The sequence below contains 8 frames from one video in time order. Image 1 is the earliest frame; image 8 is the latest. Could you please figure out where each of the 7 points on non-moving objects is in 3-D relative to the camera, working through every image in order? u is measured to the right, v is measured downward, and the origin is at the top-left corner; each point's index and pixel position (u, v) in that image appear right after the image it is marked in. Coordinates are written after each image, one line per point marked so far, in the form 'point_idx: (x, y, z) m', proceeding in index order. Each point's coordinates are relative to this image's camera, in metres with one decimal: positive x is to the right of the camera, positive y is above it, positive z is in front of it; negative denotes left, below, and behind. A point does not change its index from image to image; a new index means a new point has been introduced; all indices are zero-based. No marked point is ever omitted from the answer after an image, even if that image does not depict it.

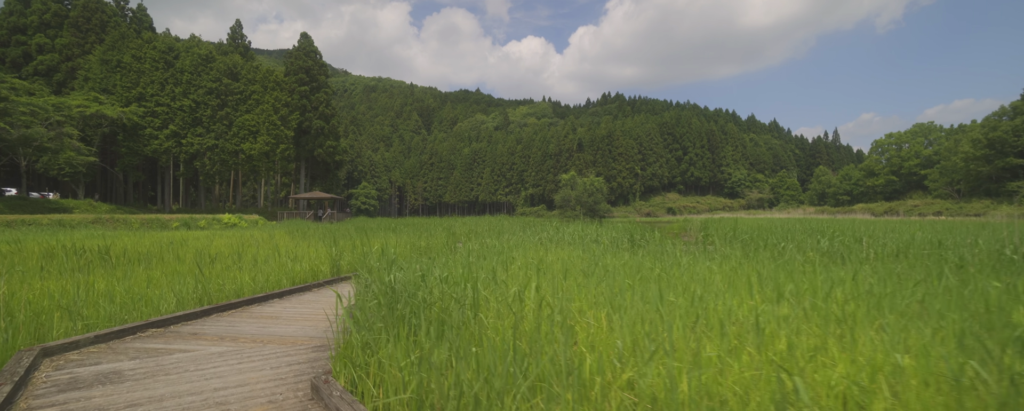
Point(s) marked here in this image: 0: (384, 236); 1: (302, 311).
0: (-2.9, -0.7, +10.0) m
1: (-1.8, -0.9, +3.8) m
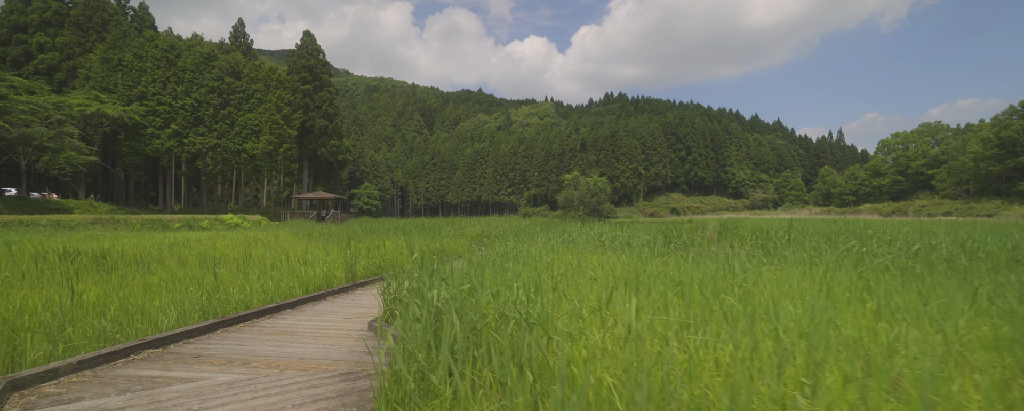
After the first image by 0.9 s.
0: (-2.5, -0.7, +9.5) m
1: (-1.5, -0.9, +3.4) m
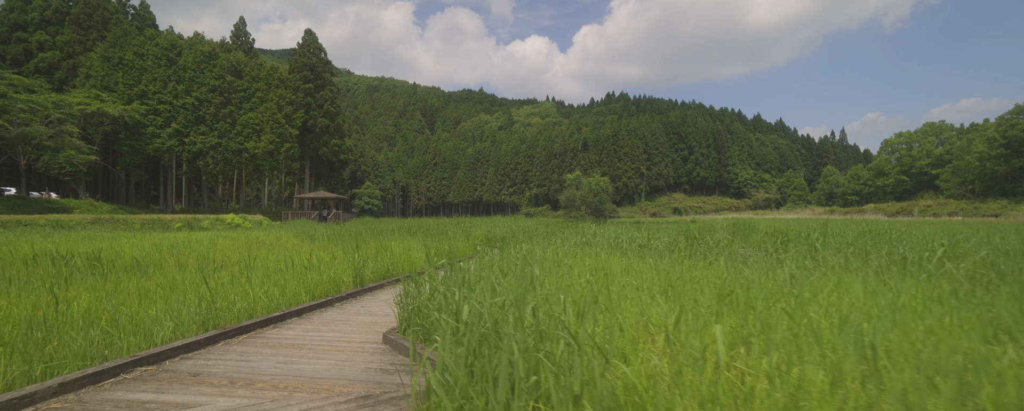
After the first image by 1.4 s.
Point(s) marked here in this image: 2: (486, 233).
0: (-2.3, -0.7, +9.3) m
1: (-1.3, -0.9, +3.1) m
2: (-0.7, -0.9, +13.0) m
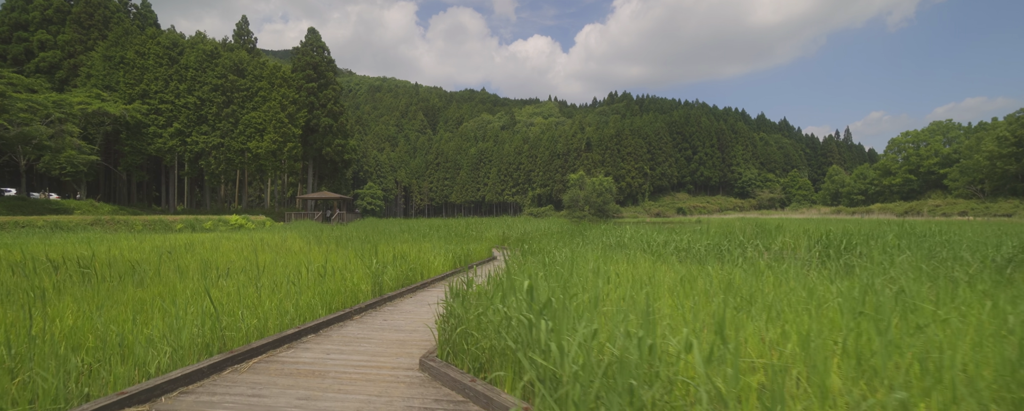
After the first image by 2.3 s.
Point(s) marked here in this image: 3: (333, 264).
0: (-1.9, -0.7, +8.8) m
1: (-0.9, -0.9, +2.6) m
2: (-0.4, -0.9, +12.5) m
3: (-2.3, -0.7, +5.6) m
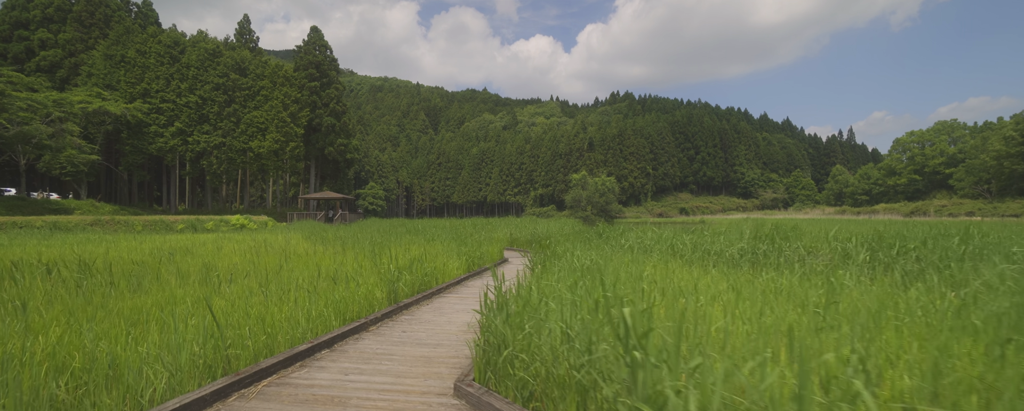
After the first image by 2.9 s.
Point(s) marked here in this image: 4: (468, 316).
0: (-1.7, -0.7, +8.5) m
1: (-0.7, -0.9, +2.3) m
2: (-0.1, -0.9, +12.2) m
3: (-2.0, -0.7, +5.3) m
4: (-0.4, -1.0, +4.0) m
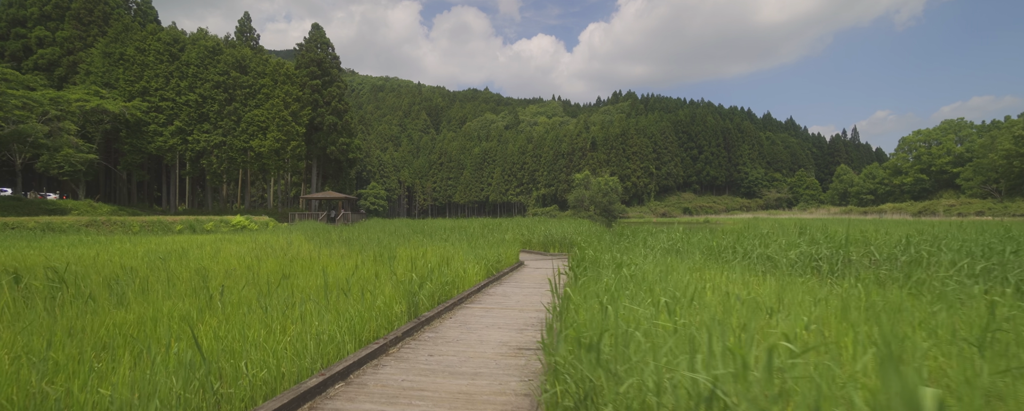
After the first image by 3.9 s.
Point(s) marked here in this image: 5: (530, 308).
0: (-1.4, -0.7, +7.9) m
1: (-0.4, -0.9, +1.8) m
2: (+0.2, -0.9, +11.7) m
3: (-1.7, -0.7, +4.7) m
4: (-0.1, -1.0, +3.4) m
5: (+0.2, -1.1, +4.5) m
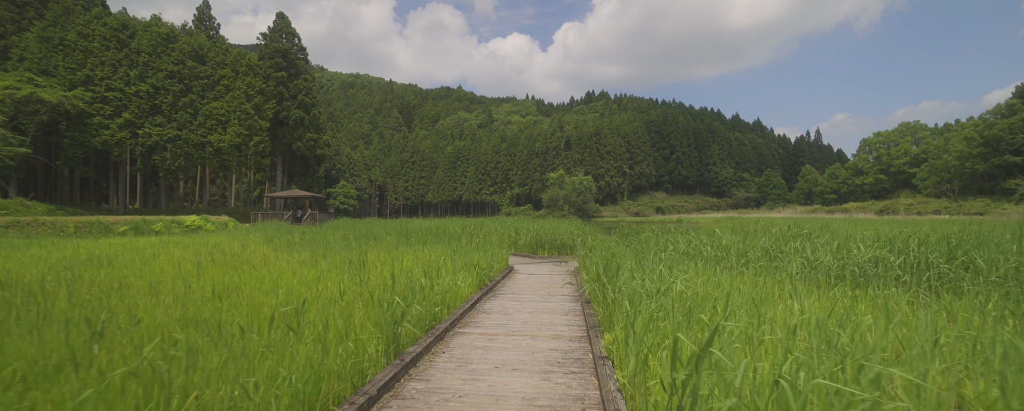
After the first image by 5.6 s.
0: (-1.5, -0.7, +6.9) m
1: (-0.2, -0.9, +0.8) m
2: (-0.2, -0.9, +10.7) m
3: (-1.7, -0.7, +3.7) m
4: (+0.1, -1.0, +2.5) m
5: (+0.3, -1.0, +3.5) m
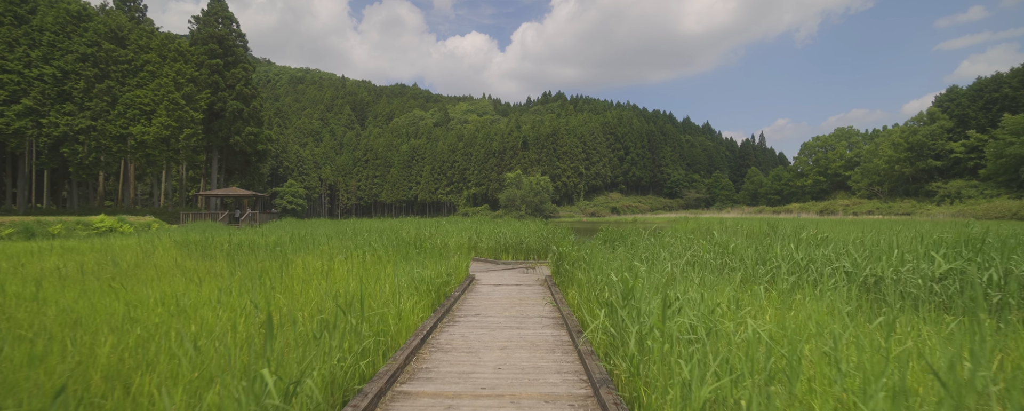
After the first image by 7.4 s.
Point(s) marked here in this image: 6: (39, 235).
0: (-2.0, -0.7, +5.6) m
1: (-0.1, -0.9, -0.4) m
2: (-1.0, -0.8, +9.5) m
3: (-1.9, -0.7, +2.4) m
4: (0.0, -0.9, +1.4) m
5: (+0.1, -1.0, +2.4) m
6: (-15.2, -0.9, +14.1) m
